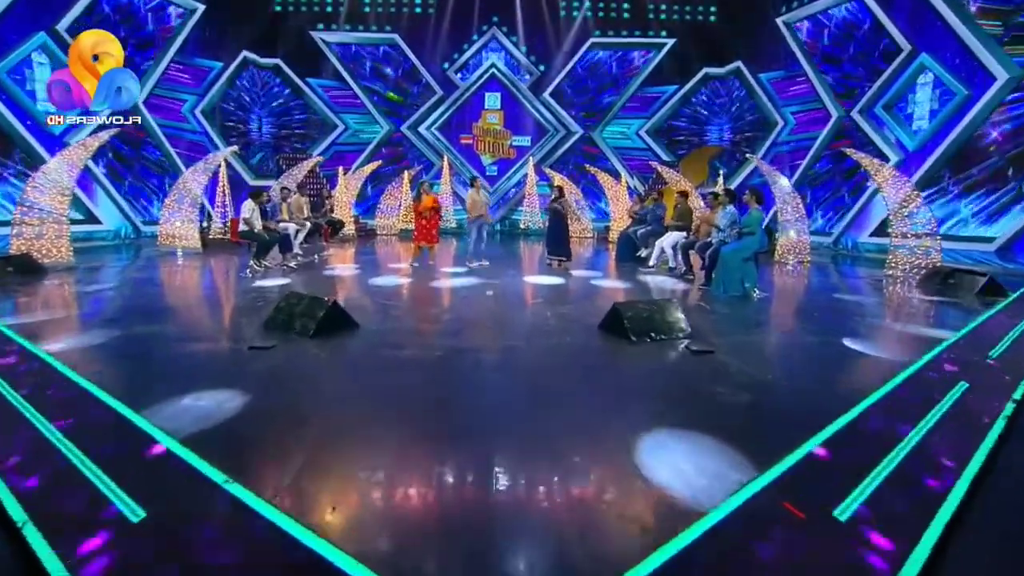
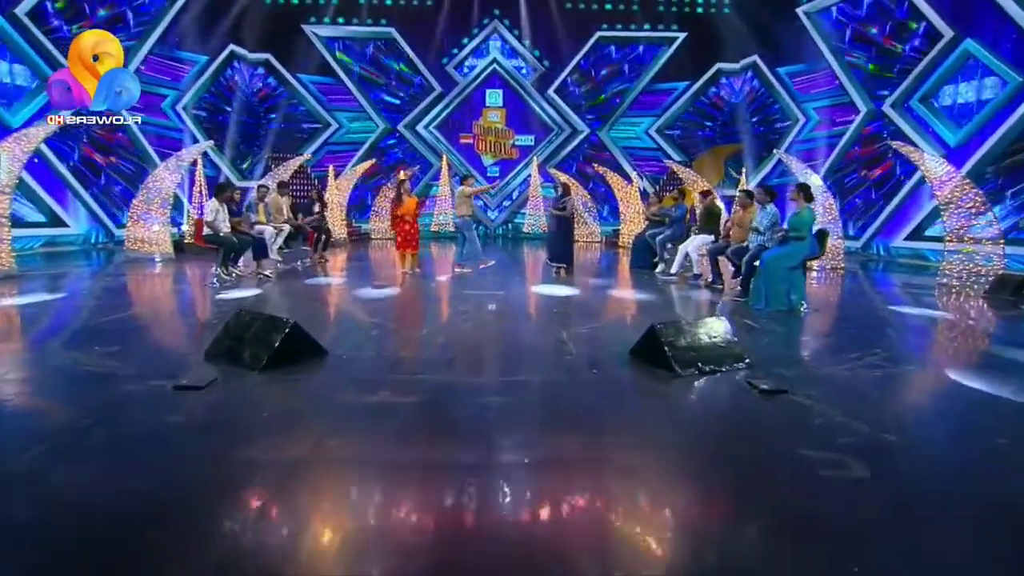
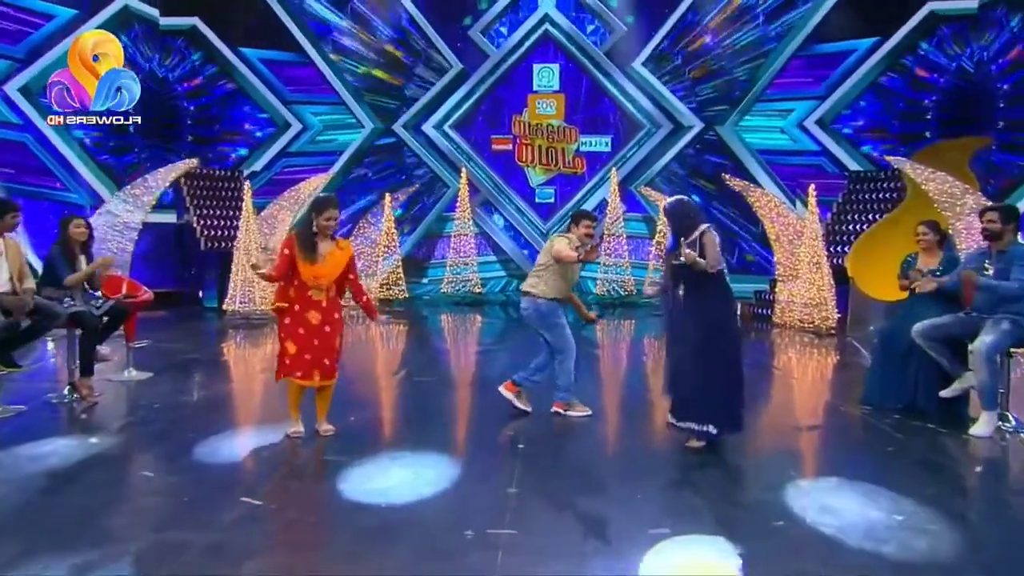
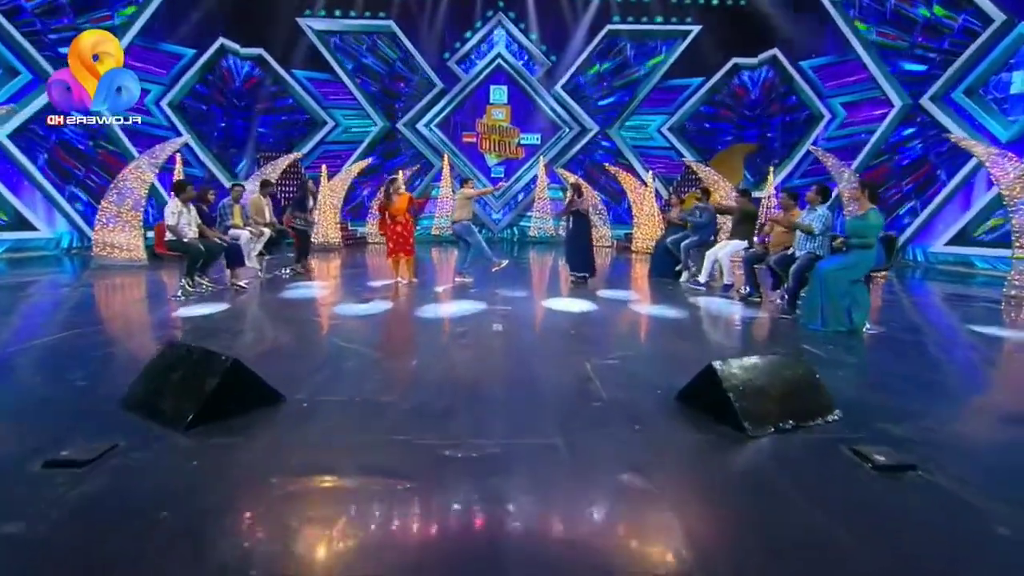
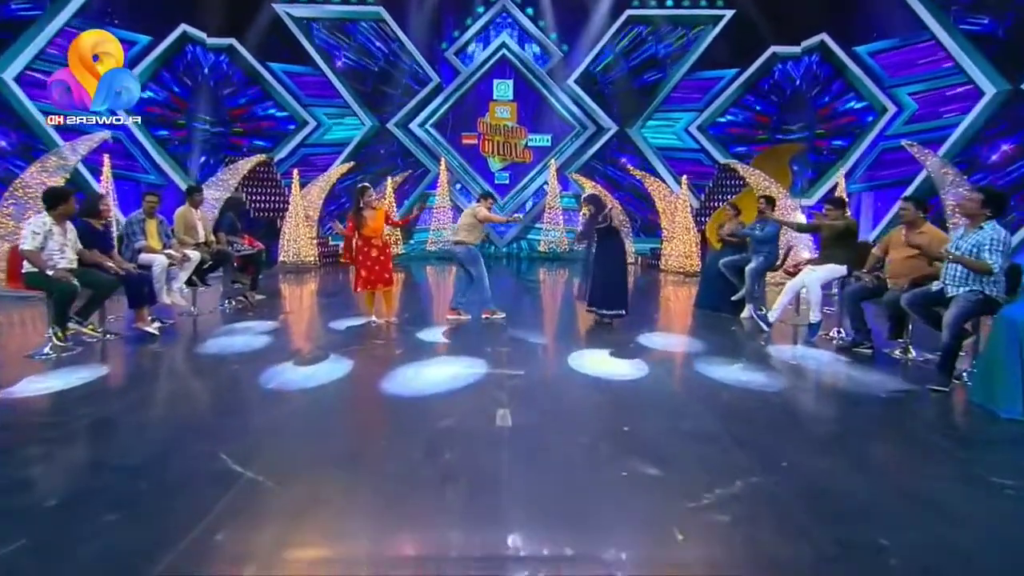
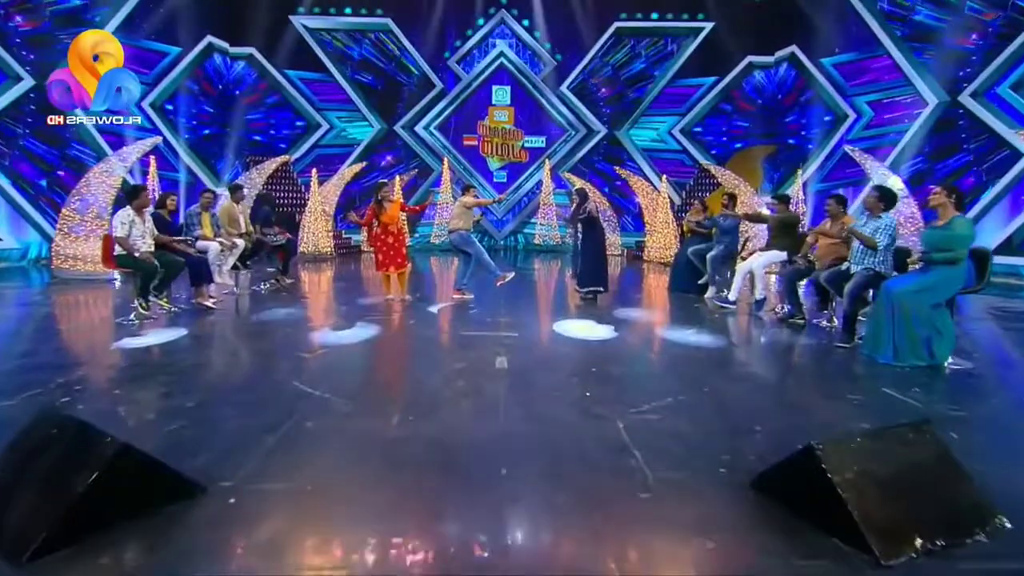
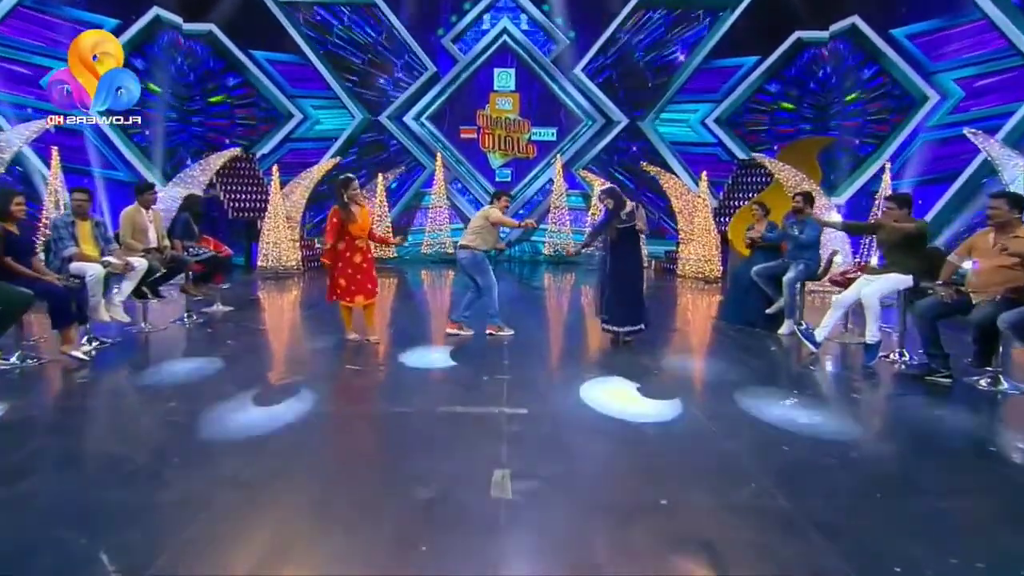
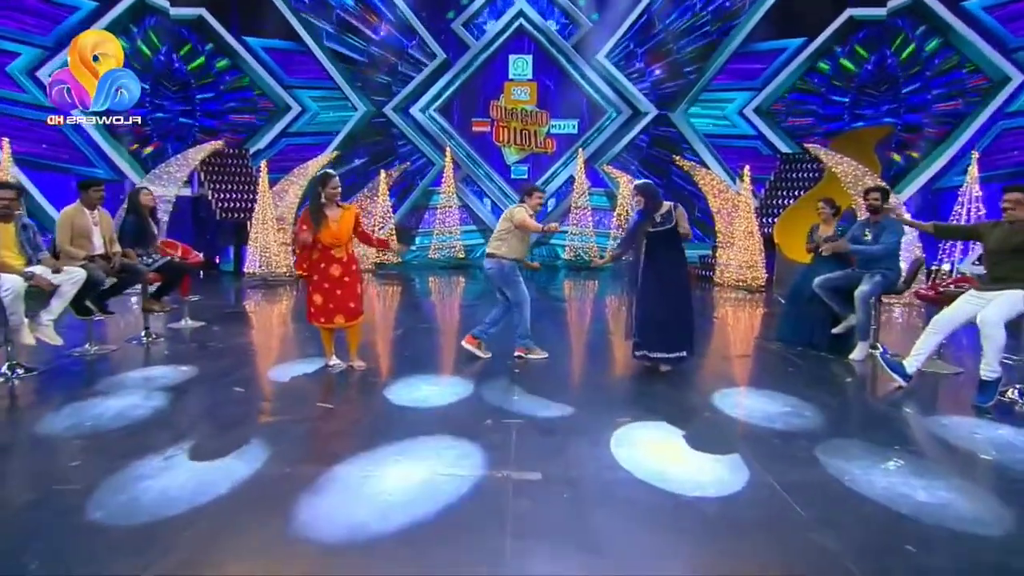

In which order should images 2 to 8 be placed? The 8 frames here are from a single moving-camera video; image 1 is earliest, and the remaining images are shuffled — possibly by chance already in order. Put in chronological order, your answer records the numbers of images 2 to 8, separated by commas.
2, 4, 6, 5, 7, 8, 3
